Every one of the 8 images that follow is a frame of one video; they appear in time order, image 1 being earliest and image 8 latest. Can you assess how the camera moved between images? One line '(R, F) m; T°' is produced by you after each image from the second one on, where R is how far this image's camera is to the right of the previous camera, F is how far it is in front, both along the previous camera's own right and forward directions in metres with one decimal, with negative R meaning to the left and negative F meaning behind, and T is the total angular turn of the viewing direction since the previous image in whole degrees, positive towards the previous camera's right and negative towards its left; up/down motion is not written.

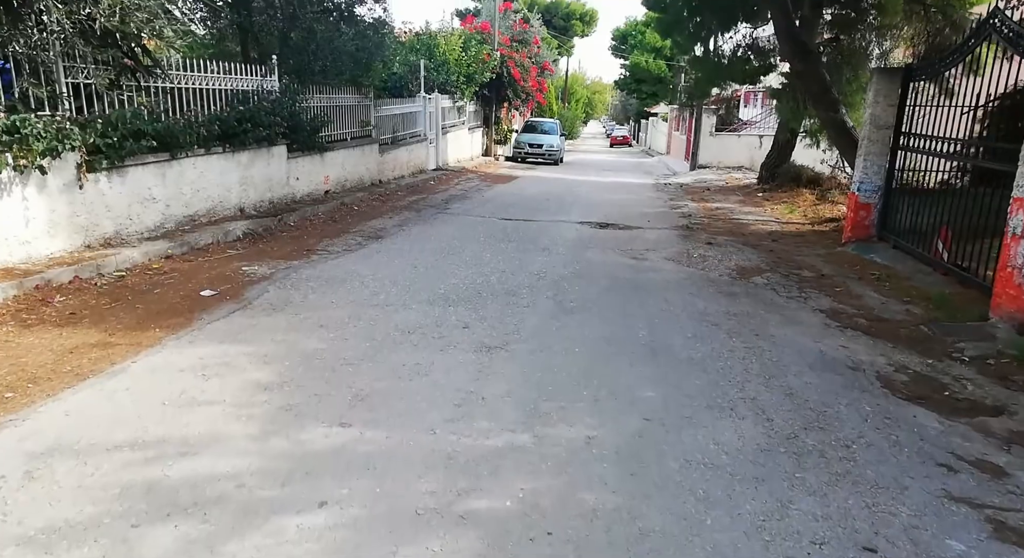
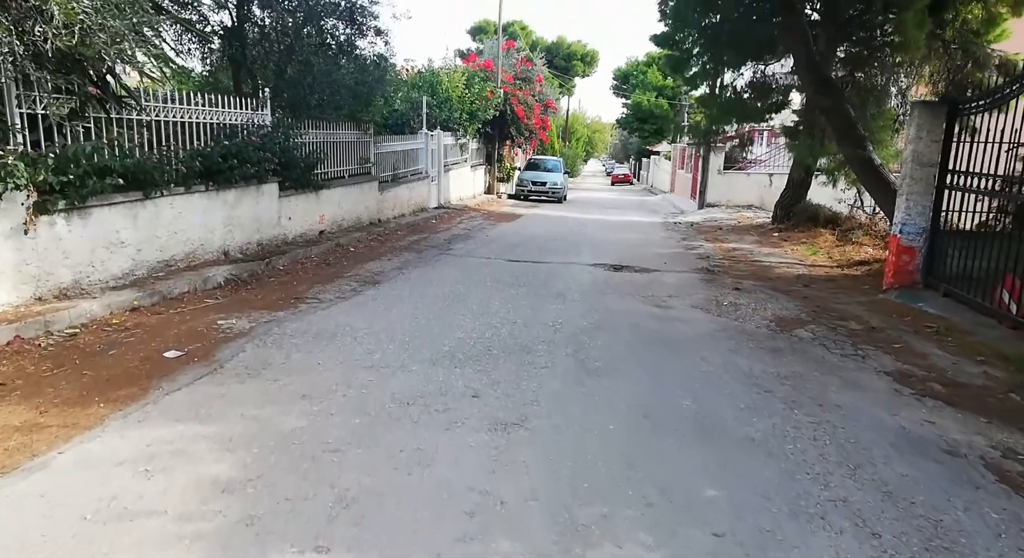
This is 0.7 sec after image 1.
(-0.1, +0.9) m; 0°
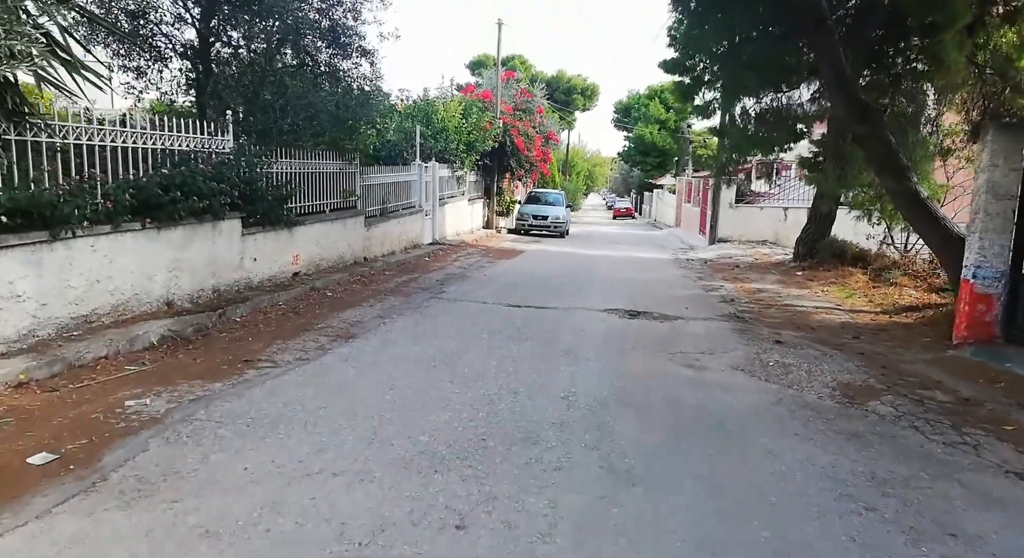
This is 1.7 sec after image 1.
(0.0, +1.4) m; 0°
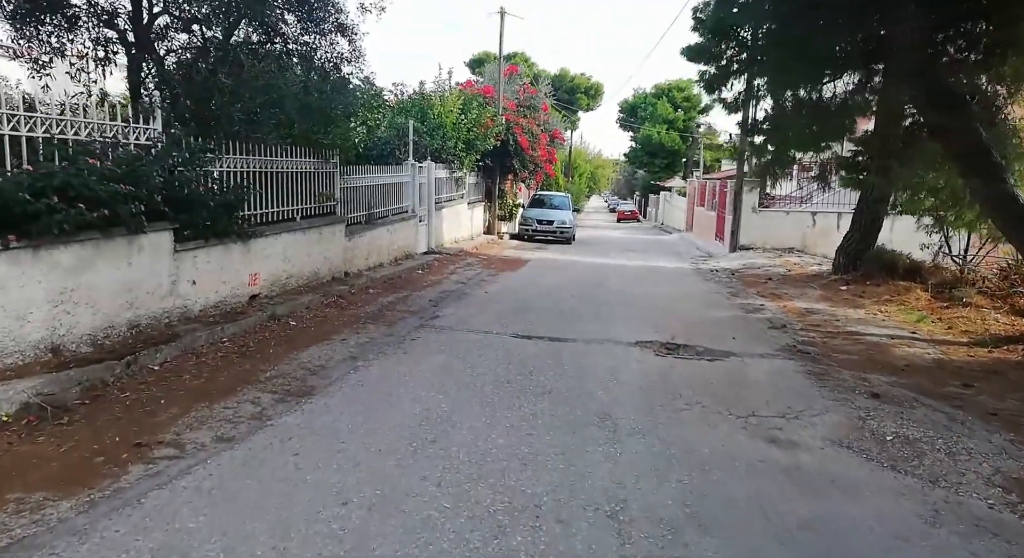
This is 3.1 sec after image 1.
(-0.1, +2.0) m; 0°
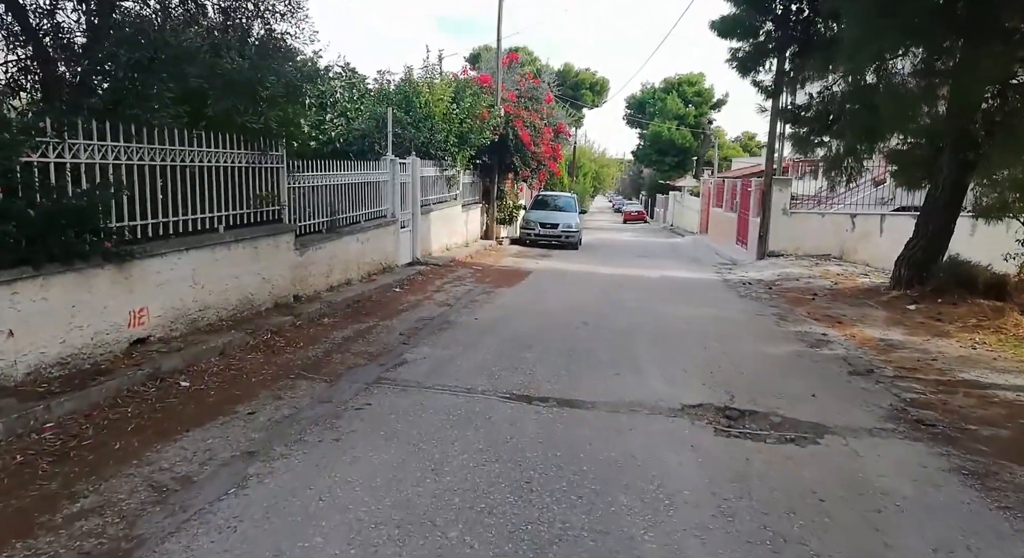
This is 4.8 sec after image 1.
(+0.1, +2.5) m; 0°
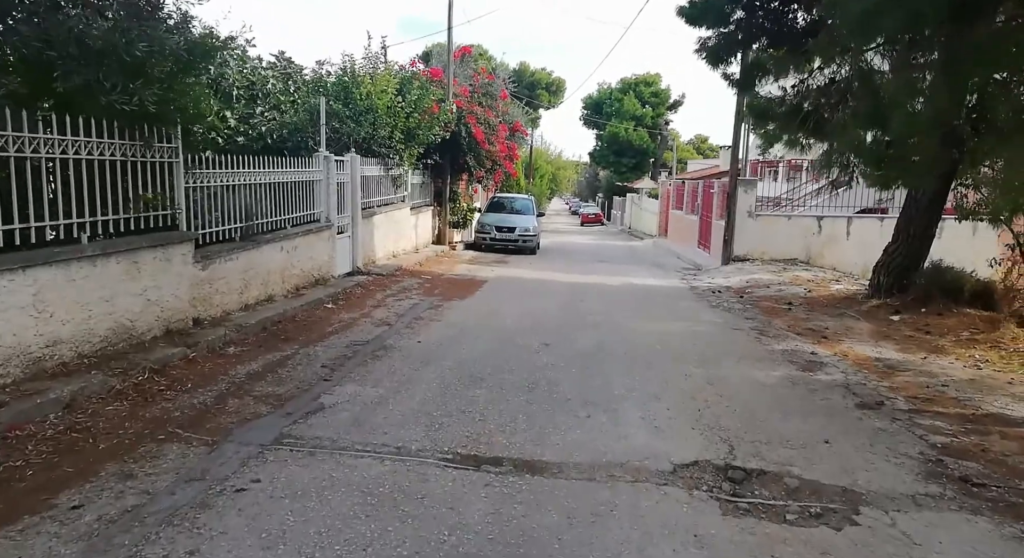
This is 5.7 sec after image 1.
(+0.1, +1.4) m; +3°
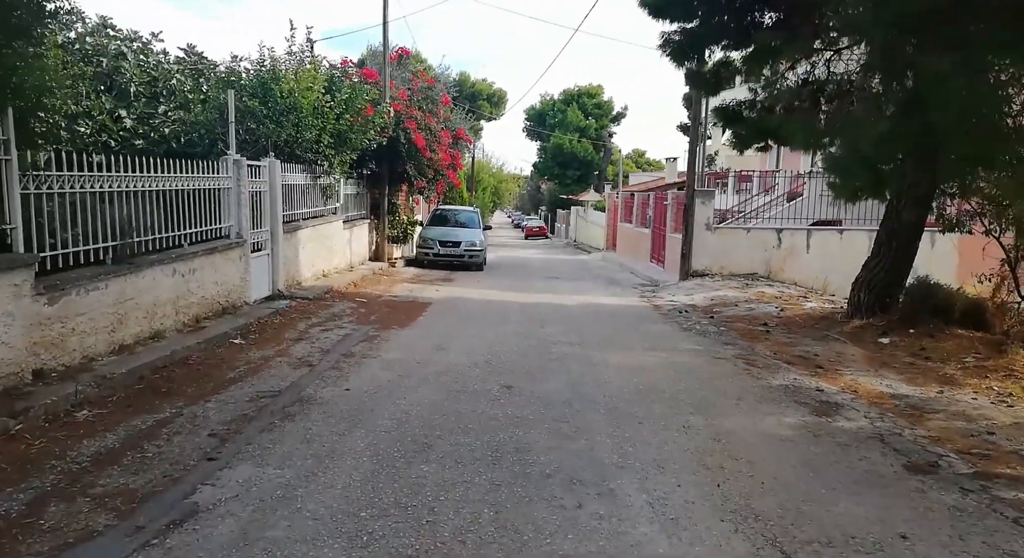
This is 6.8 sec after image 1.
(-0.1, +1.7) m; +4°
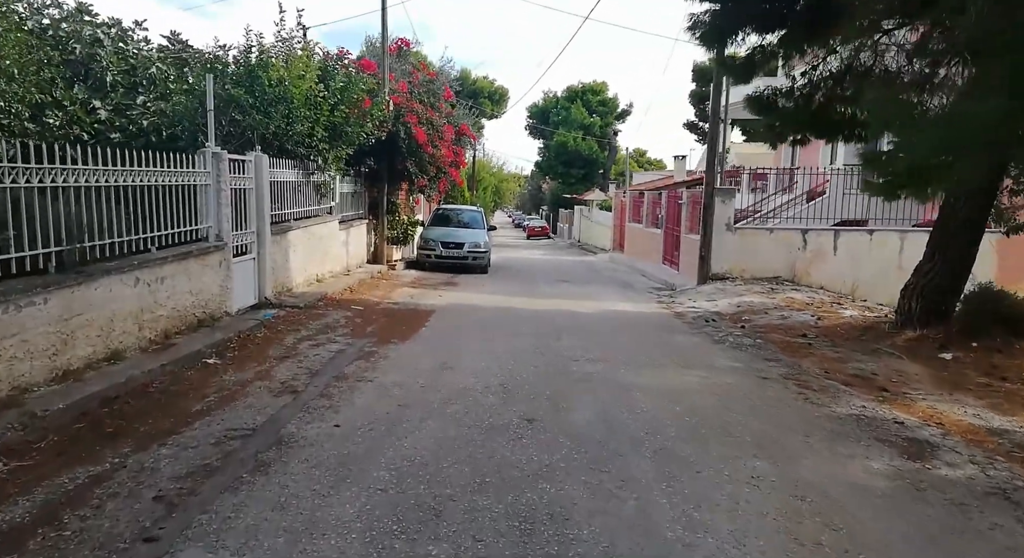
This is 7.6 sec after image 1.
(-0.2, +1.2) m; 0°
